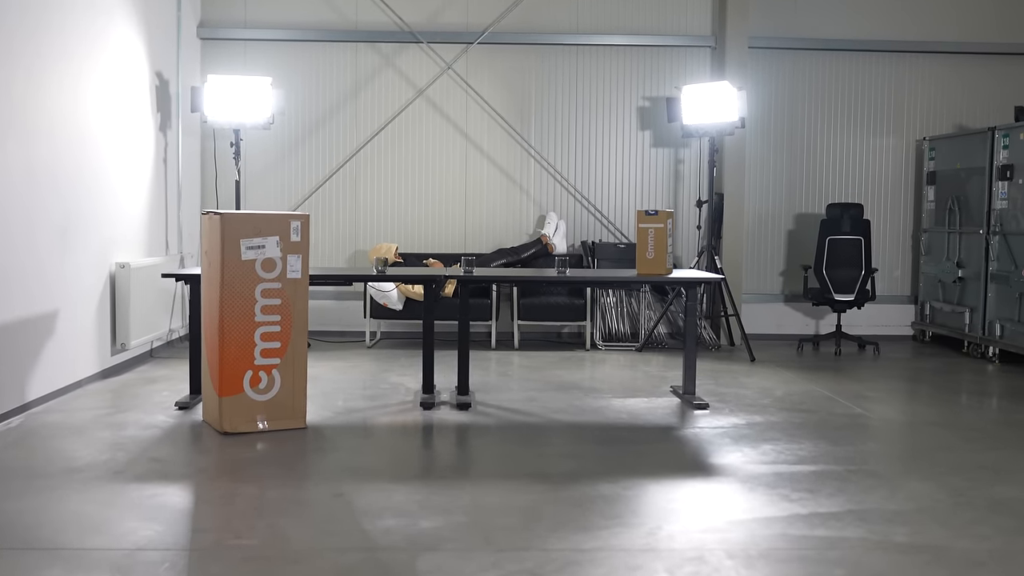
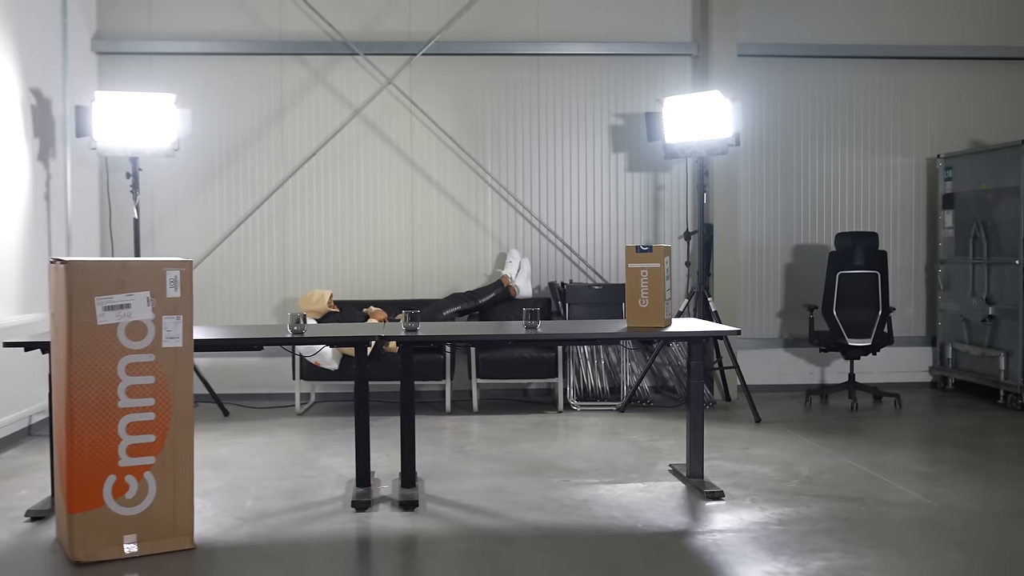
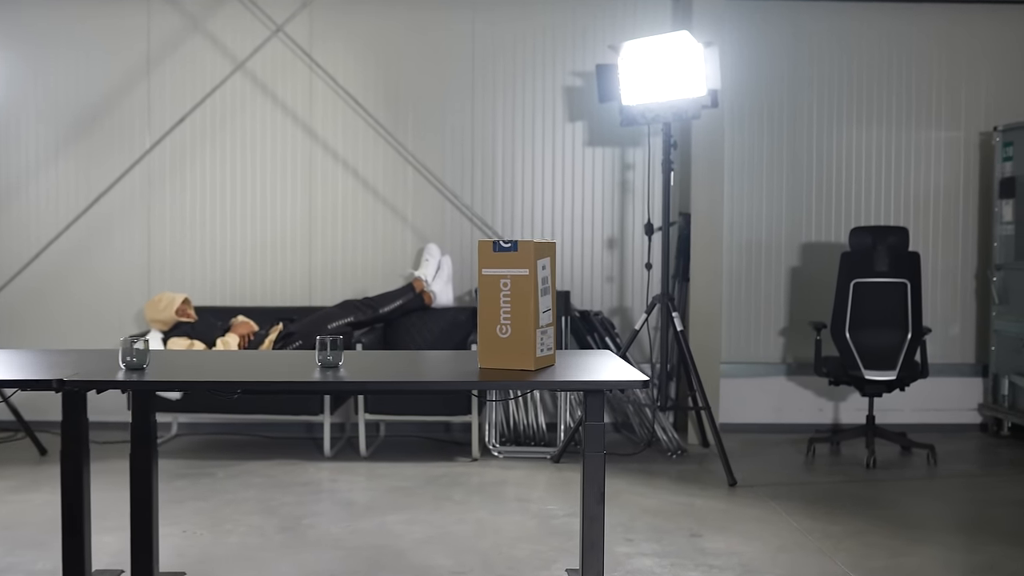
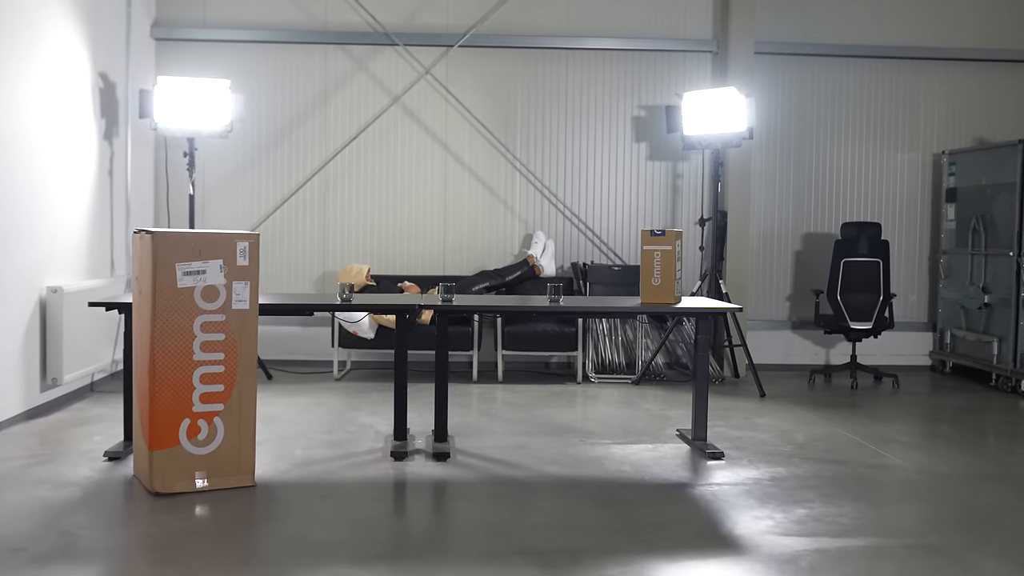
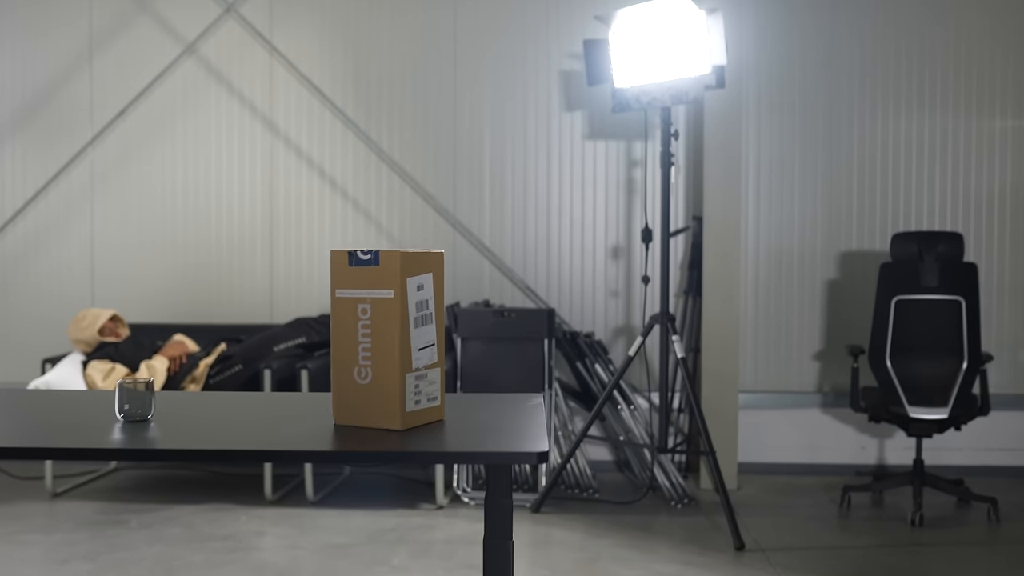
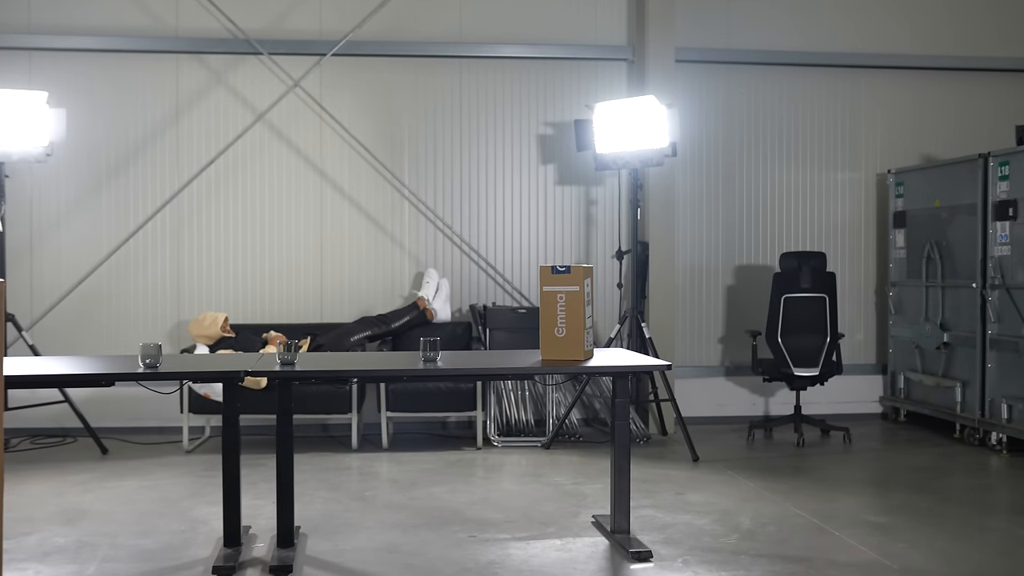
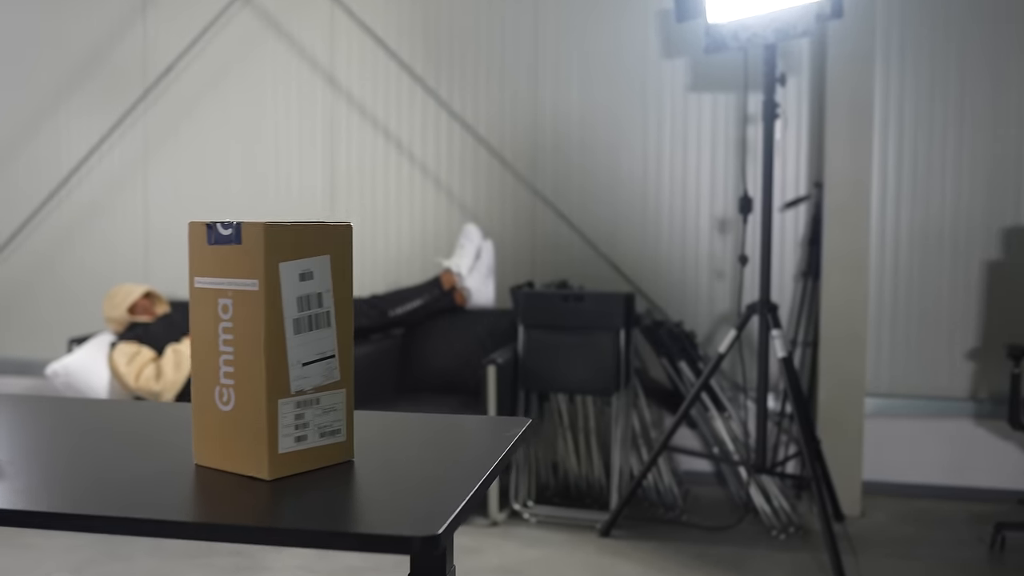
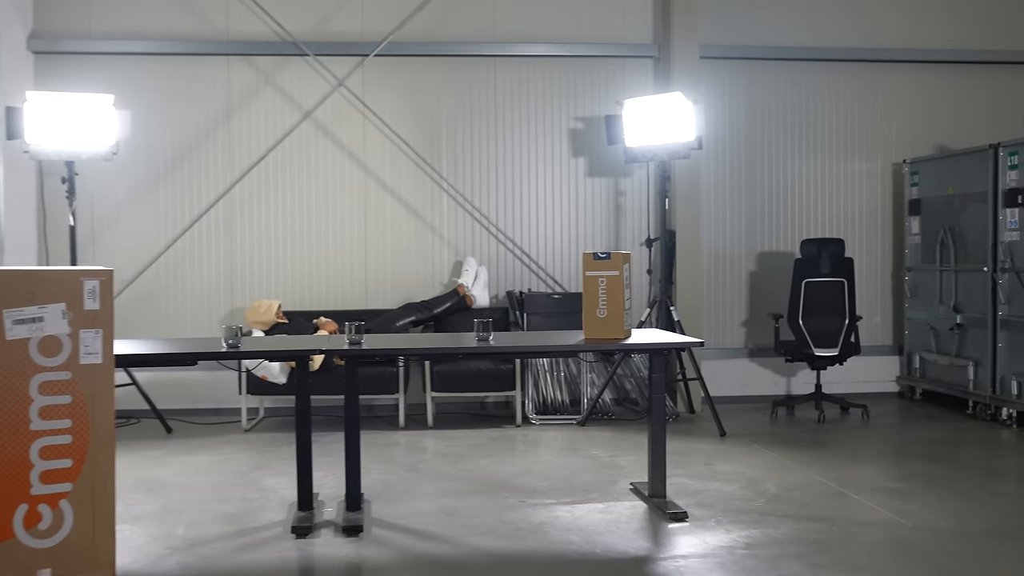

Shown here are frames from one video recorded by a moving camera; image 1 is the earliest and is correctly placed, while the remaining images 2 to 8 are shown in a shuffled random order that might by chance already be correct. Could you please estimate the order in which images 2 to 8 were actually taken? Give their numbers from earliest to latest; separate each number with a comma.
4, 2, 8, 6, 3, 5, 7
